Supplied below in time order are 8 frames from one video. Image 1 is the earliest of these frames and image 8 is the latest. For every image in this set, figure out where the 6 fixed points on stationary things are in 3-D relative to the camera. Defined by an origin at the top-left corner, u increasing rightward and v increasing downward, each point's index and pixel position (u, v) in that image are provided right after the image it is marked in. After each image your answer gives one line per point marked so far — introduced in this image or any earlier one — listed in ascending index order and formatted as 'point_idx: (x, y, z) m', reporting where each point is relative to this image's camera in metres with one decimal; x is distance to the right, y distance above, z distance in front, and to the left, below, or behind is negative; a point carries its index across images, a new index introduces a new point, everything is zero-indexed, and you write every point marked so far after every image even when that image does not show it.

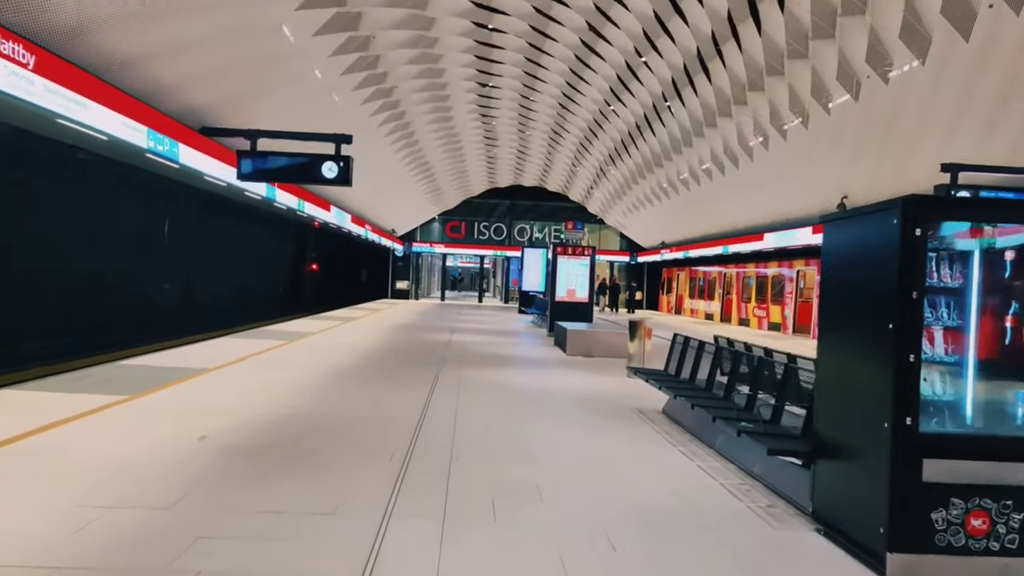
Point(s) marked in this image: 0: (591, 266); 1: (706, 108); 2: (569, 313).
0: (+1.9, +0.5, +17.6) m
1: (+5.2, +4.9, +19.6) m
2: (+1.4, -0.6, +17.8) m
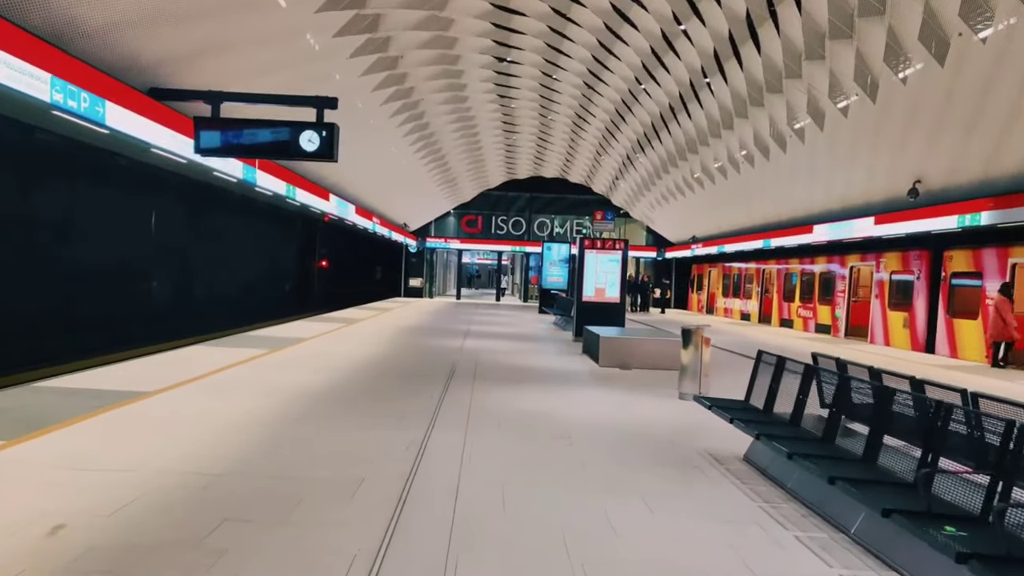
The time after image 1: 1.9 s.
0: (+2.4, +0.5, +15.6) m
1: (+5.7, +4.9, +17.4) m
2: (+1.8, -0.6, +15.8) m
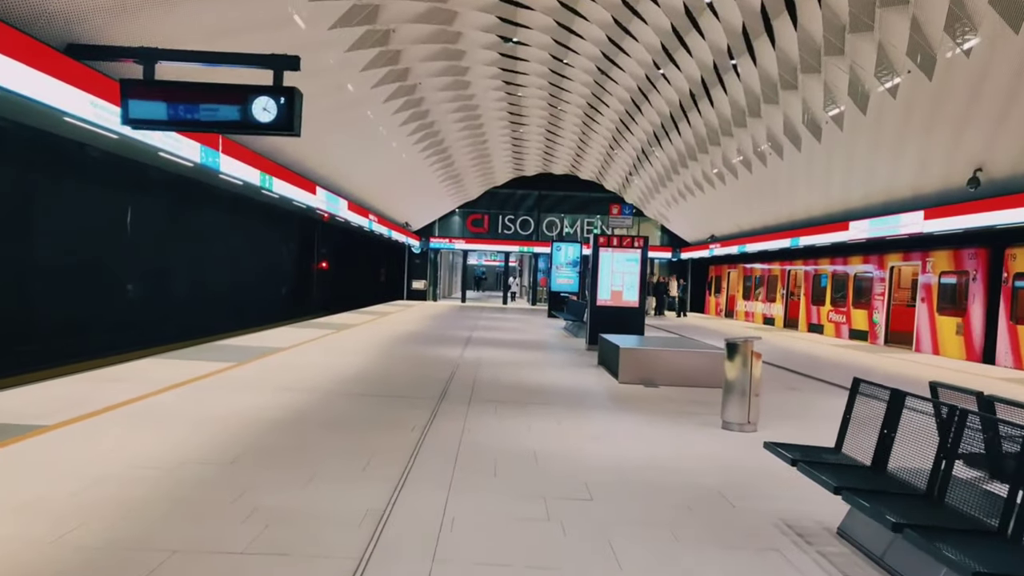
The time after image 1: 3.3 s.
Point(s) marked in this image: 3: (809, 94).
0: (+2.5, +0.5, +14.0) m
1: (+5.9, +4.8, +15.8) m
2: (+1.9, -0.6, +14.2) m
3: (+6.5, +4.2, +15.9) m
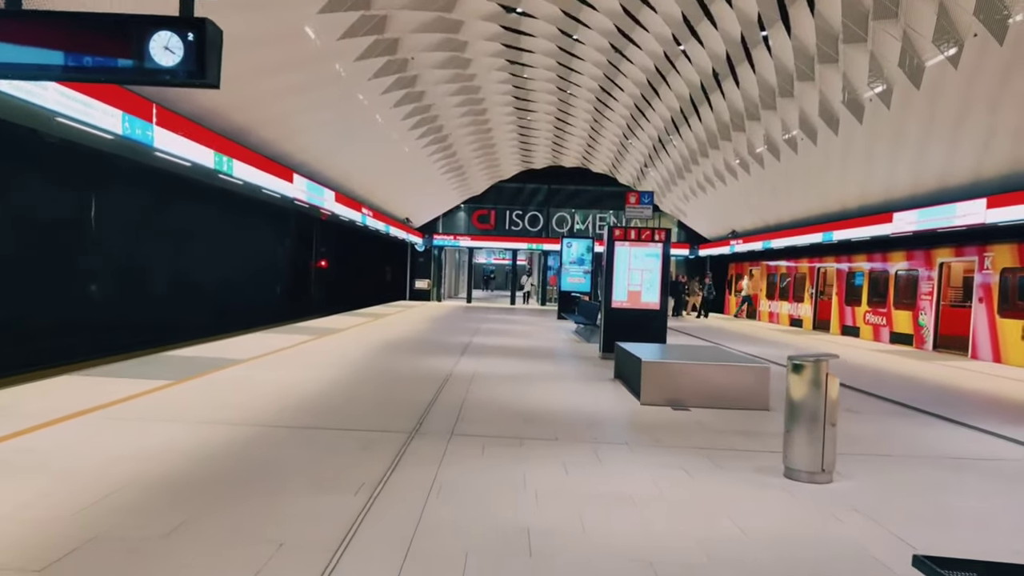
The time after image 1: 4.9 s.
0: (+2.6, +0.5, +12.3) m
1: (+5.9, +4.9, +14.0) m
2: (+2.0, -0.6, +12.5) m
3: (+6.6, +4.3, +14.2) m
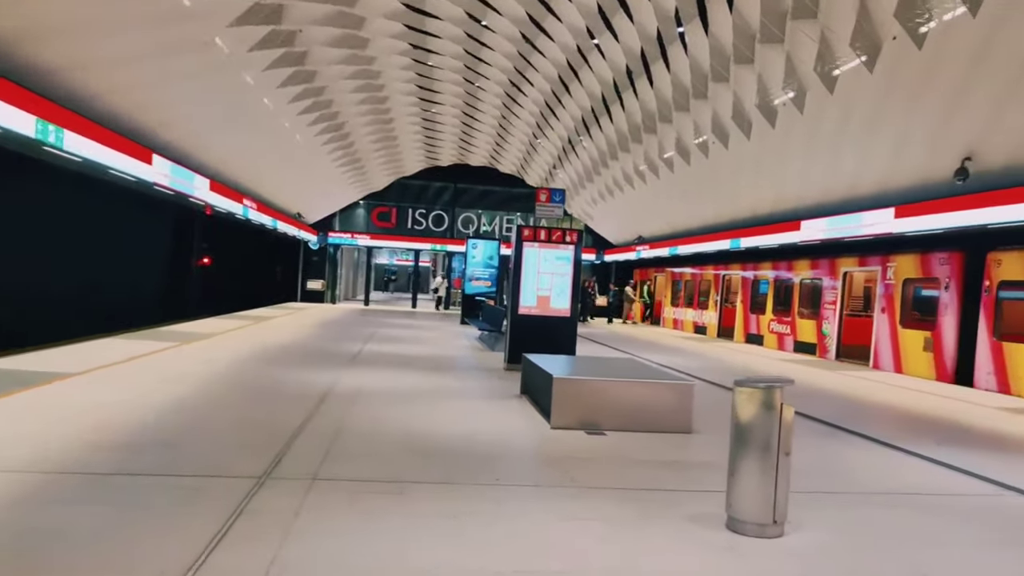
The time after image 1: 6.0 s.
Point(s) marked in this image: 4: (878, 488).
0: (+1.0, +0.4, +11.4) m
1: (+4.2, +4.7, +13.6) m
2: (+0.4, -0.7, +11.5) m
3: (+4.8, +4.1, +13.8) m
4: (+2.8, -1.5, +5.7) m
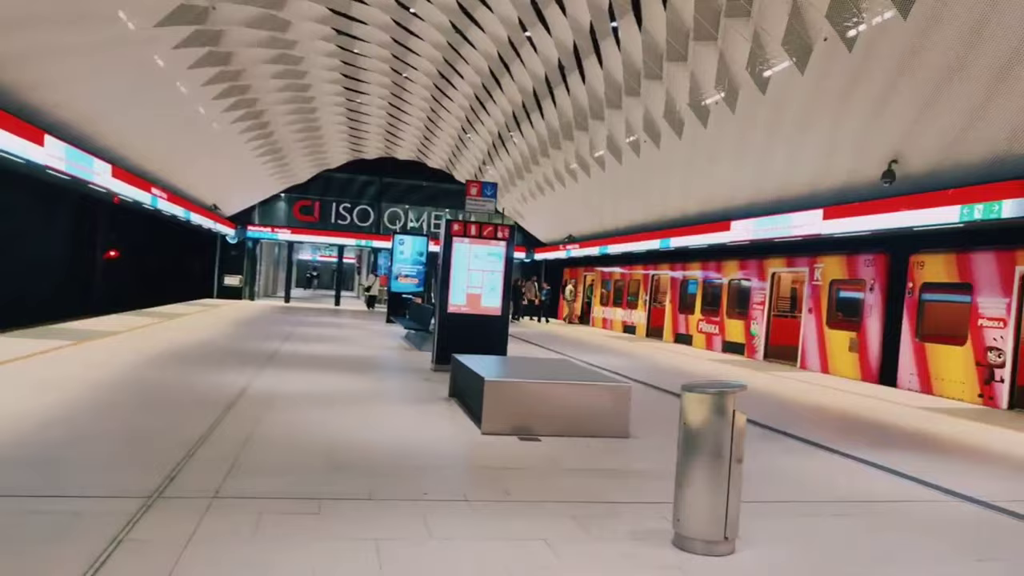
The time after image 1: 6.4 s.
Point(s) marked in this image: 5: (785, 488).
0: (-0.1, +0.4, +11.0) m
1: (+2.9, +4.7, +13.5) m
2: (-0.7, -0.7, +11.1) m
3: (+3.5, +4.1, +13.7) m
4: (+2.3, -1.5, +5.5) m
5: (+2.1, -1.5, +5.6) m
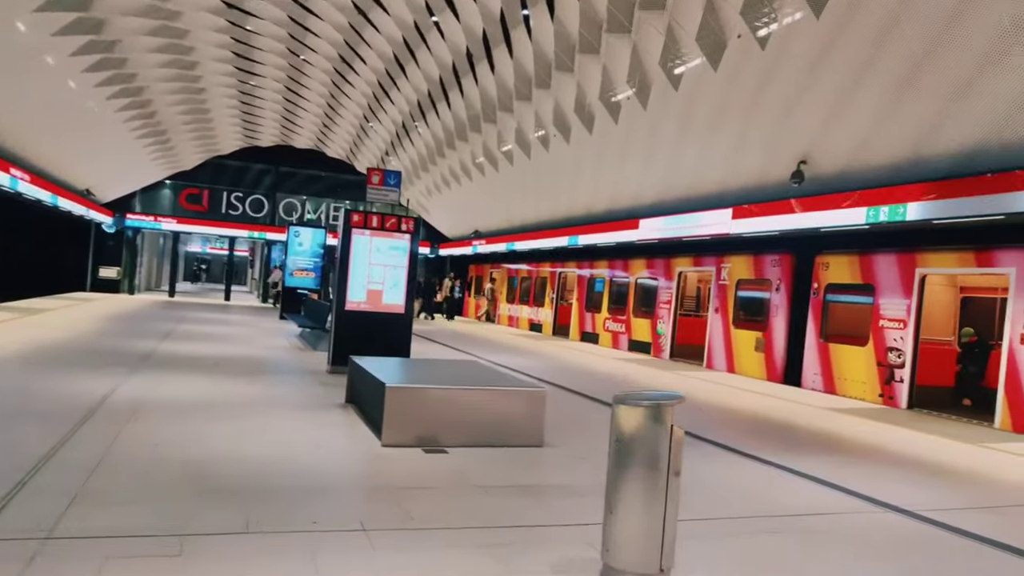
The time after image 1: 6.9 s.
0: (-1.4, +0.5, +10.3) m
1: (+1.3, +4.8, +13.1) m
2: (-2.0, -0.6, +10.3) m
3: (+1.8, +4.1, +13.4) m
4: (+1.7, -1.5, +5.1) m
5: (+1.4, -1.5, +5.2) m
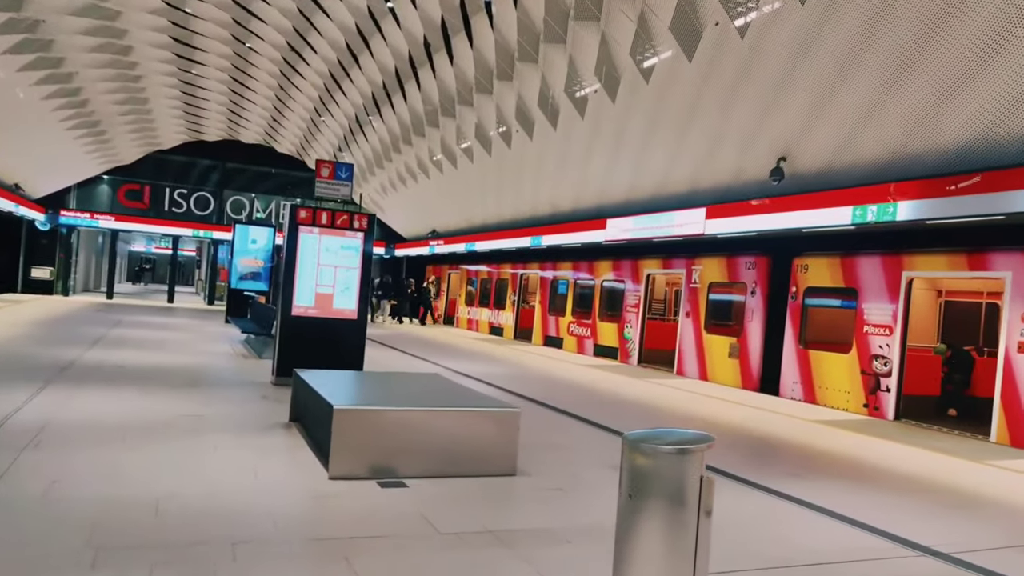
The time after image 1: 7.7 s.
0: (-1.9, +0.4, +9.4) m
1: (+0.7, +4.7, +12.3) m
2: (-2.5, -0.7, +9.3) m
3: (+1.2, +4.1, +12.7) m
4: (+1.5, -1.6, +4.4) m
5: (+1.2, -1.5, +4.5) m
